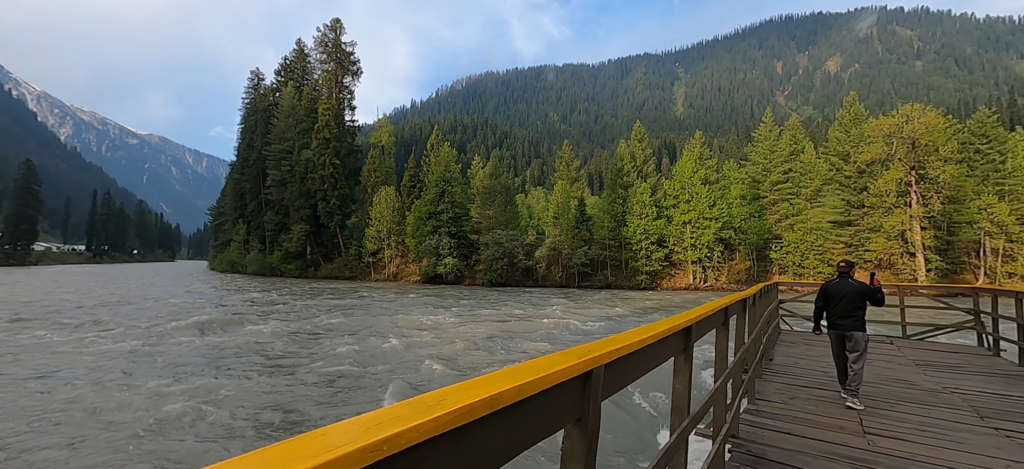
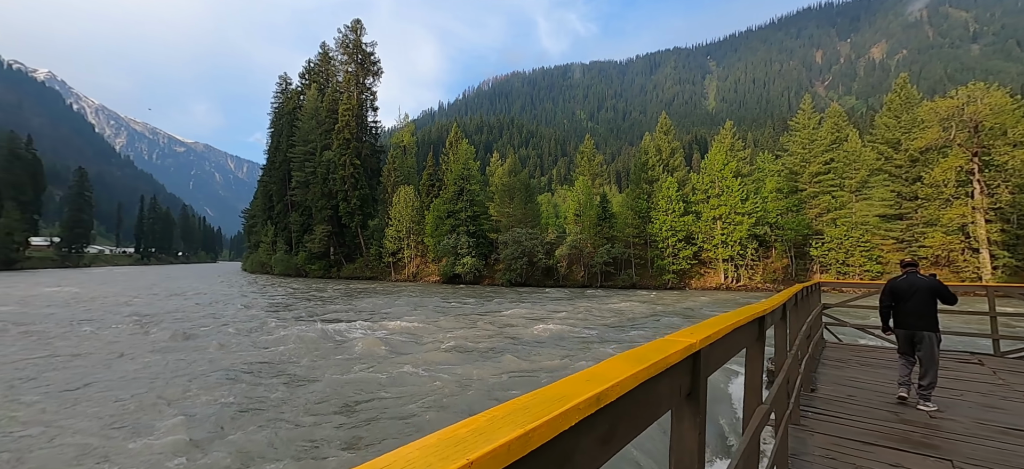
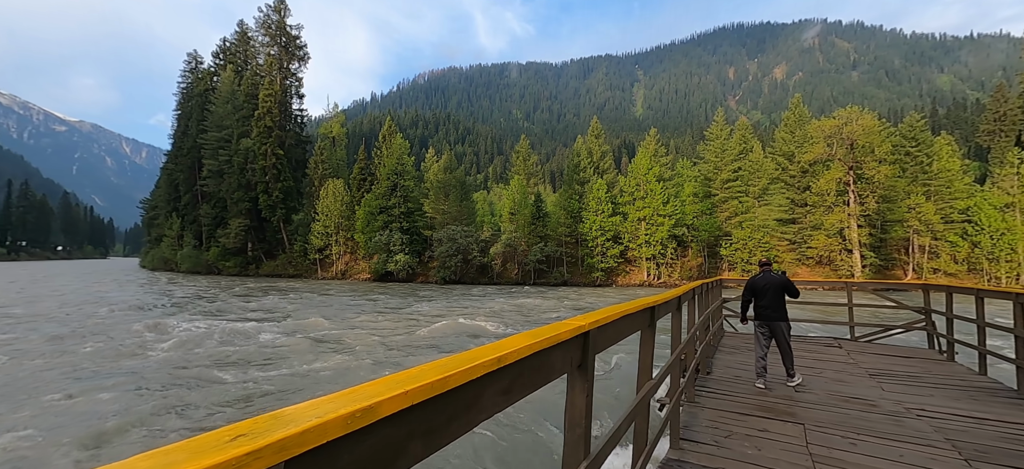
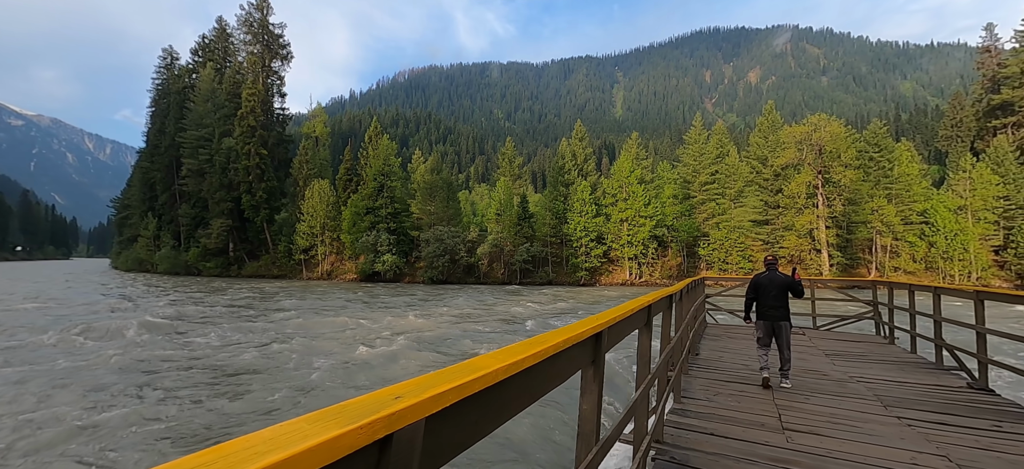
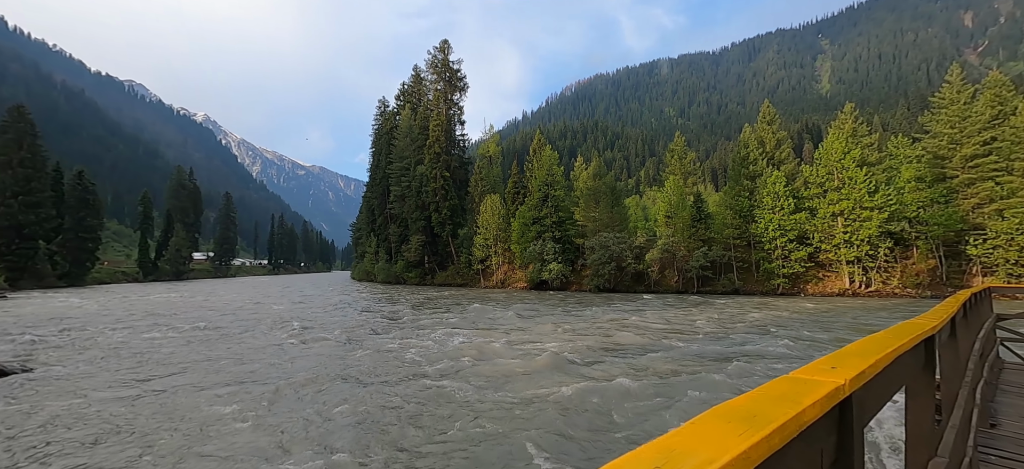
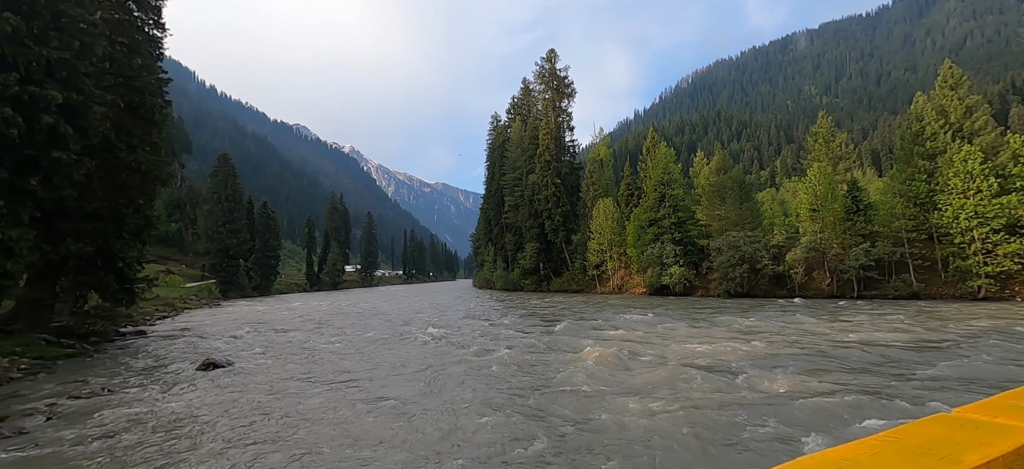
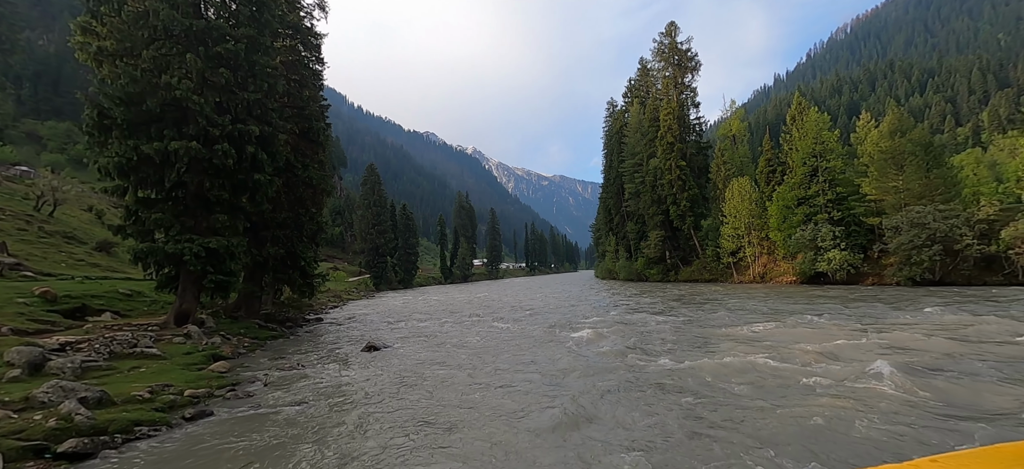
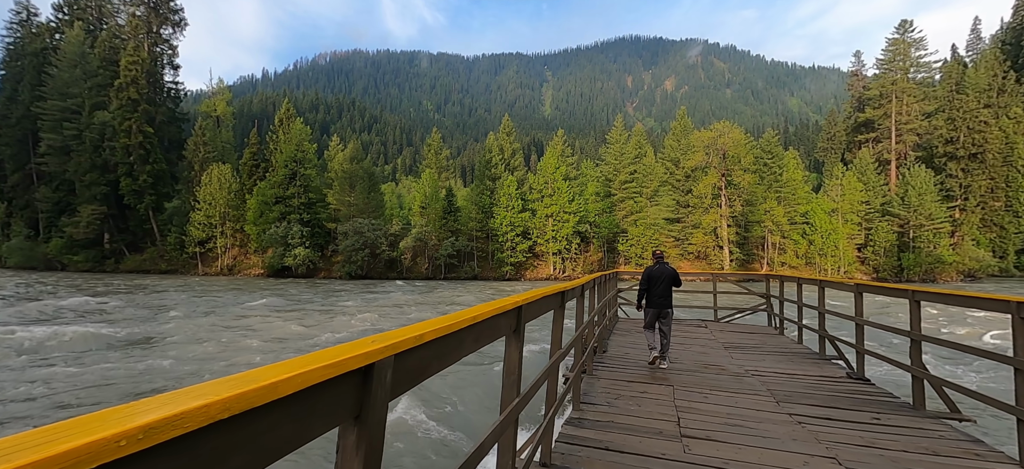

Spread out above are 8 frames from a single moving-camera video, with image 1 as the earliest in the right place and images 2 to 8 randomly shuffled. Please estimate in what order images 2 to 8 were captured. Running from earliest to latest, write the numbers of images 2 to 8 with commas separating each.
4, 8, 3, 2, 5, 6, 7
